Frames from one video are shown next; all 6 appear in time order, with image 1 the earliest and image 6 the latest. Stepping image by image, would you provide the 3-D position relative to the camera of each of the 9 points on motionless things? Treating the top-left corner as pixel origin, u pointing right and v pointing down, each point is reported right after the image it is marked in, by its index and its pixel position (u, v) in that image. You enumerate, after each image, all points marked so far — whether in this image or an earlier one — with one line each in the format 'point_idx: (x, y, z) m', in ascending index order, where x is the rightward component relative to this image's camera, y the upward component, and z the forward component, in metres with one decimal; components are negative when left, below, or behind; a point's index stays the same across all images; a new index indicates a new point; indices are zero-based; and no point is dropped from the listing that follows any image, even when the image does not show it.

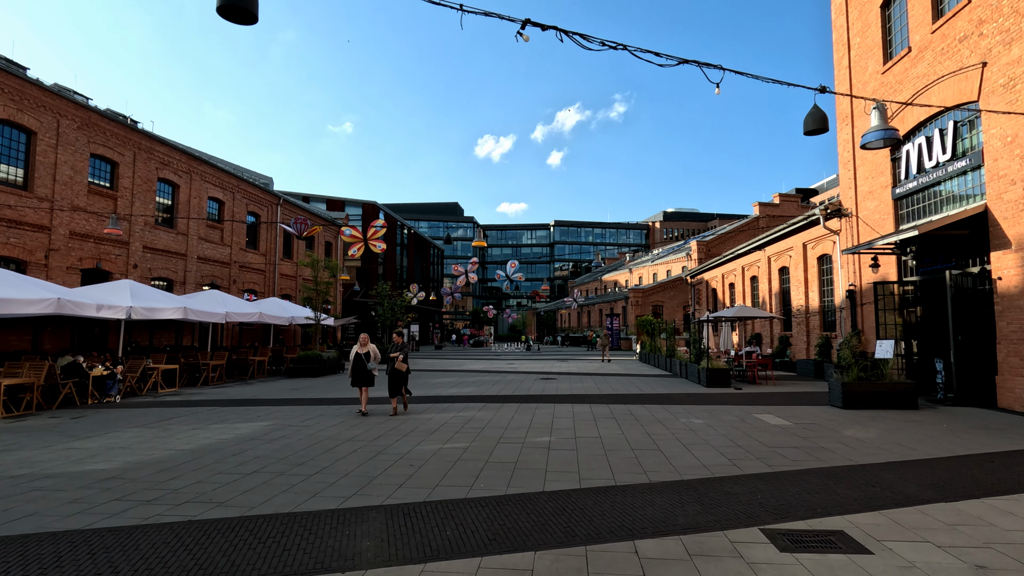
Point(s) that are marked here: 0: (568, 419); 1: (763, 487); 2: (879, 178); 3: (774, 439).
0: (+1.0, -2.4, +9.7) m
1: (+2.6, -2.1, +5.7) m
2: (+10.3, +3.1, +15.1) m
3: (+3.9, -2.2, +8.0) m
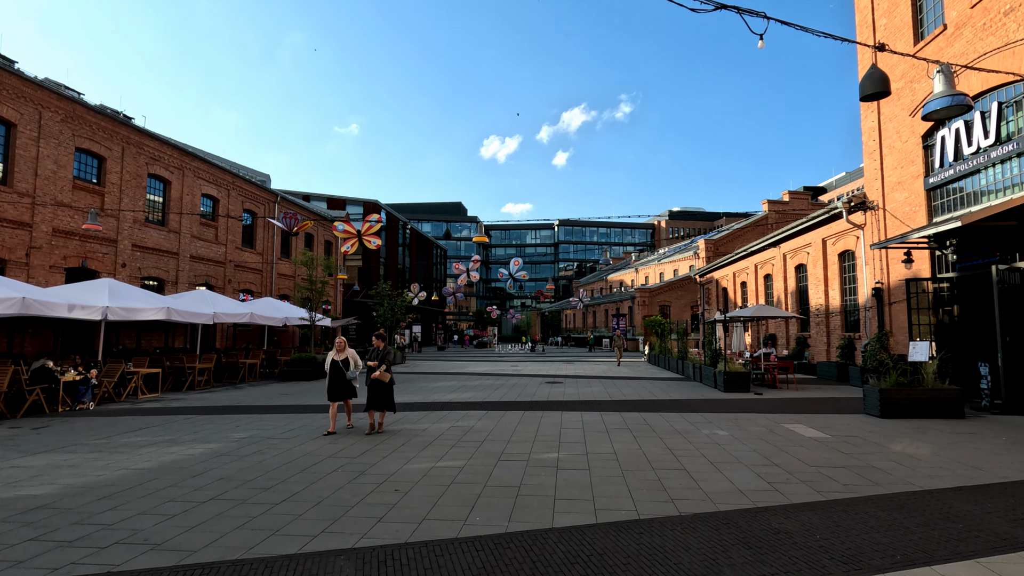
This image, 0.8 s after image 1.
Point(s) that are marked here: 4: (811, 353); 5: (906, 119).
0: (+1.1, -2.3, +8.7) m
1: (+2.7, -2.0, +4.7) m
2: (+10.4, +3.1, +14.1) m
3: (+3.9, -2.2, +7.0) m
4: (+10.8, -2.4, +19.6) m
5: (+10.4, +4.5, +14.2) m
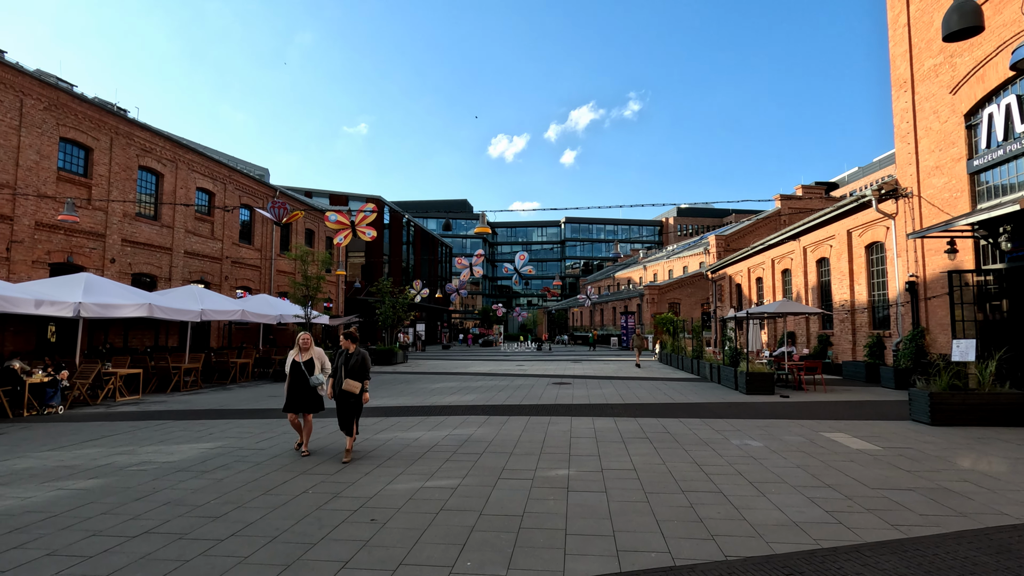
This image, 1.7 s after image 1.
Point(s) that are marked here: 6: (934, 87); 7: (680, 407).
0: (+1.1, -2.2, +7.7) m
1: (+2.7, -1.9, +3.7) m
2: (+10.5, +3.3, +12.9) m
3: (+4.0, -2.0, +5.9) m
4: (+11.0, -2.2, +18.5) m
5: (+10.5, +4.6, +13.1) m
6: (+10.5, +5.0, +13.5) m
7: (+3.5, -2.5, +11.1) m
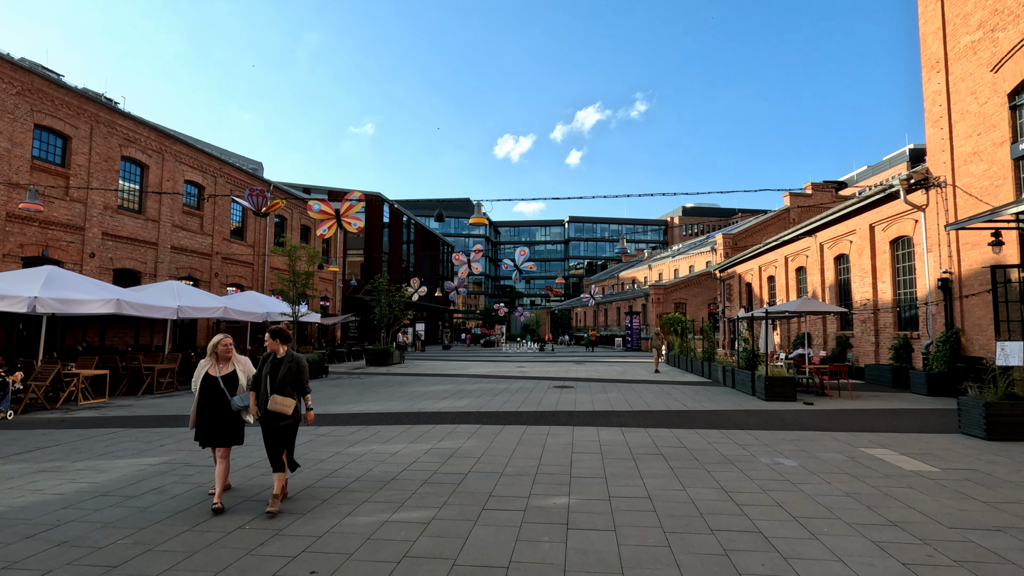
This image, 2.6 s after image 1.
0: (+1.0, -2.1, +6.6) m
1: (+2.5, -1.8, +2.6) m
2: (+10.4, +3.4, +11.8) m
3: (+3.8, -1.9, +4.8) m
4: (+11.0, -2.1, +17.3) m
5: (+10.5, +4.7, +11.9) m
6: (+10.5, +5.1, +12.3) m
7: (+3.4, -2.4, +10.0) m
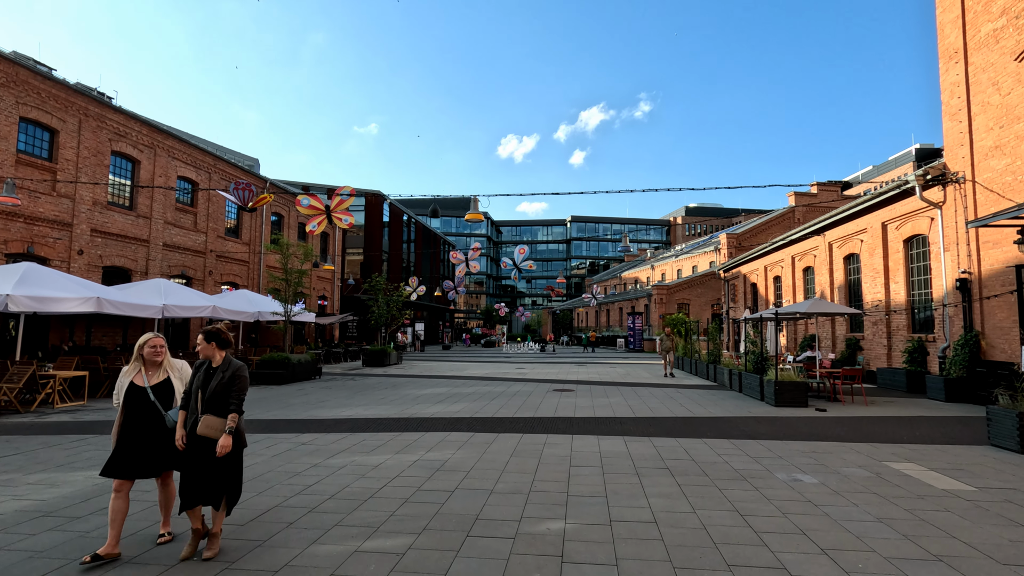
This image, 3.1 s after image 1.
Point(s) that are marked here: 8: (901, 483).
0: (+0.9, -2.1, +6.1) m
1: (+2.4, -1.8, +2.0) m
2: (+10.4, +3.3, +11.2) m
3: (+3.7, -1.9, +4.3) m
4: (+10.9, -2.1, +16.7) m
5: (+10.4, +4.7, +11.3) m
6: (+10.5, +5.1, +11.7) m
7: (+3.3, -2.4, +9.5) m
8: (+4.1, -2.0, +5.6) m
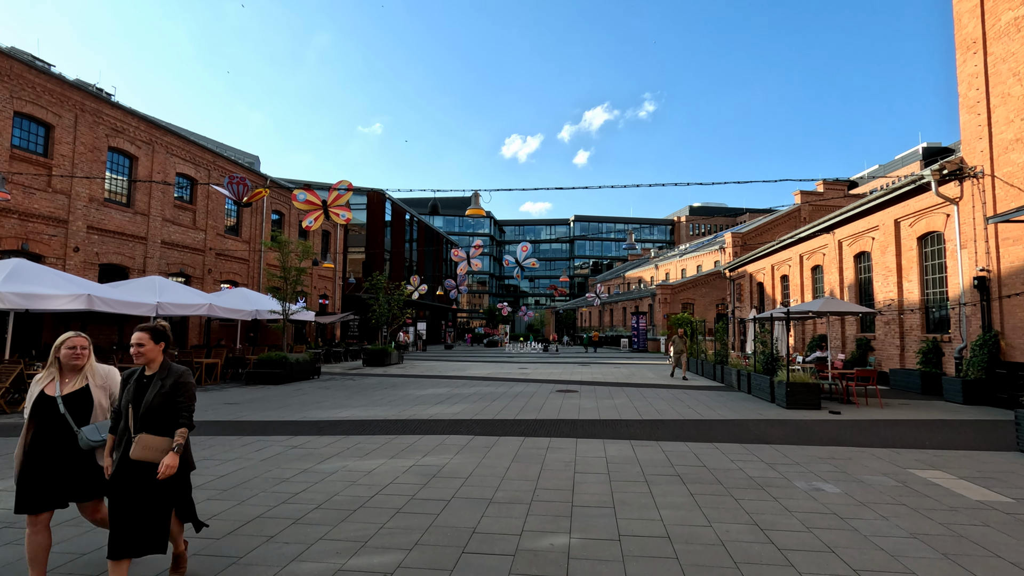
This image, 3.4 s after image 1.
0: (+0.9, -2.0, +5.7) m
1: (+2.4, -1.8, +1.6) m
2: (+10.4, +3.4, +10.7) m
3: (+3.7, -1.9, +3.9) m
4: (+11.0, -2.1, +16.3) m
5: (+10.5, +4.7, +10.9) m
6: (+10.5, +5.1, +11.3) m
7: (+3.3, -2.3, +9.1) m
8: (+4.1, -2.0, +5.2) m
